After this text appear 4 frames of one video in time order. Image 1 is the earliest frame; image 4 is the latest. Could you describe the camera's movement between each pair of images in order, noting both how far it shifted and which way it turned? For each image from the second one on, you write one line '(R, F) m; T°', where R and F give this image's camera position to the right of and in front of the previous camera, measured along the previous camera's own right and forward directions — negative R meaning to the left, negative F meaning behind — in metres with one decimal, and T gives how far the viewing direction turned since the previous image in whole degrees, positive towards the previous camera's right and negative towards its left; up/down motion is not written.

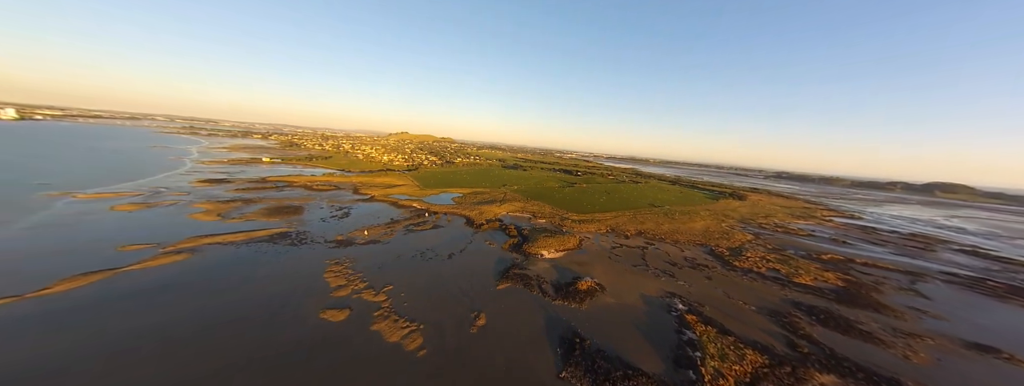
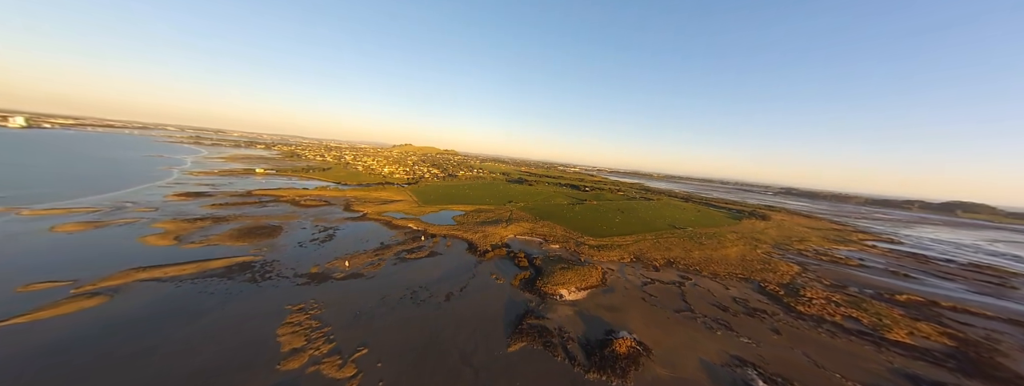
(-0.7, +2.3) m; 0°
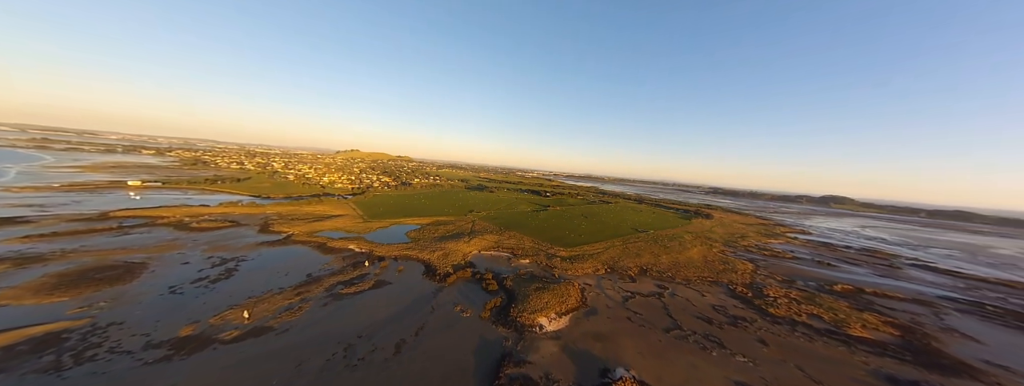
(-0.3, +2.0) m; +10°
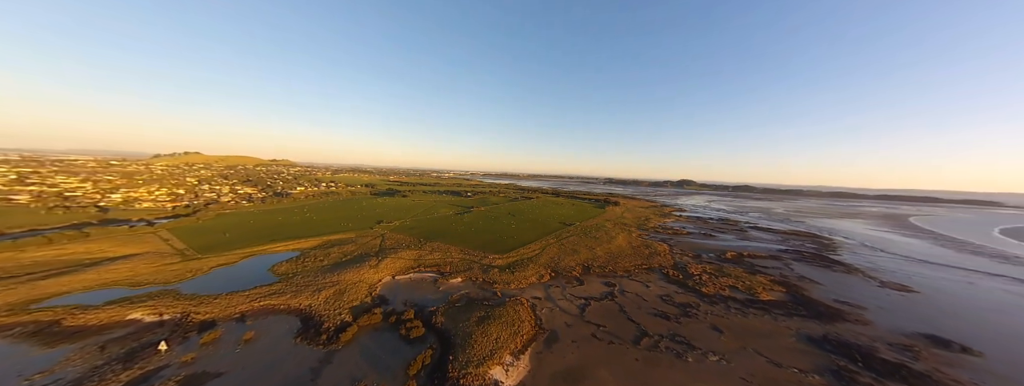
(-0.2, +3.3) m; +19°
